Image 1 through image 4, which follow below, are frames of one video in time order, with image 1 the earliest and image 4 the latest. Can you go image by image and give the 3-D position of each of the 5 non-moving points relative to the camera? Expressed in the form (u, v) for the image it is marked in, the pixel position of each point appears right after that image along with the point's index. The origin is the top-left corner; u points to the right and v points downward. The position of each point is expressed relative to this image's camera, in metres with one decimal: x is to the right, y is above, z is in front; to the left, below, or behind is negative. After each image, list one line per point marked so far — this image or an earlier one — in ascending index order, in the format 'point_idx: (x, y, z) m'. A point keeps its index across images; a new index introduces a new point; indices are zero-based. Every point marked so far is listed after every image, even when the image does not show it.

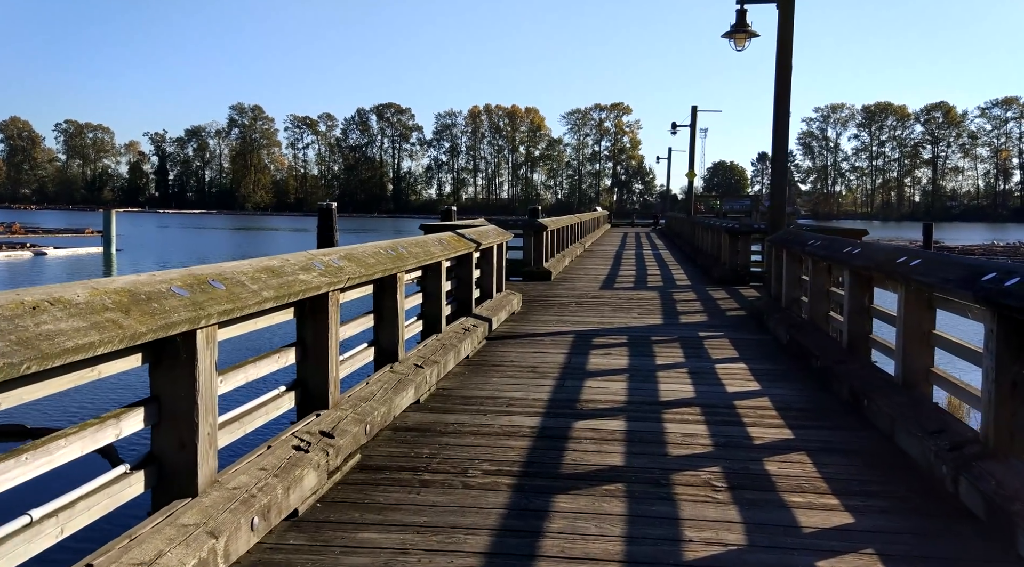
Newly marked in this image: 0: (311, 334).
0: (-0.8, -0.2, +3.7) m
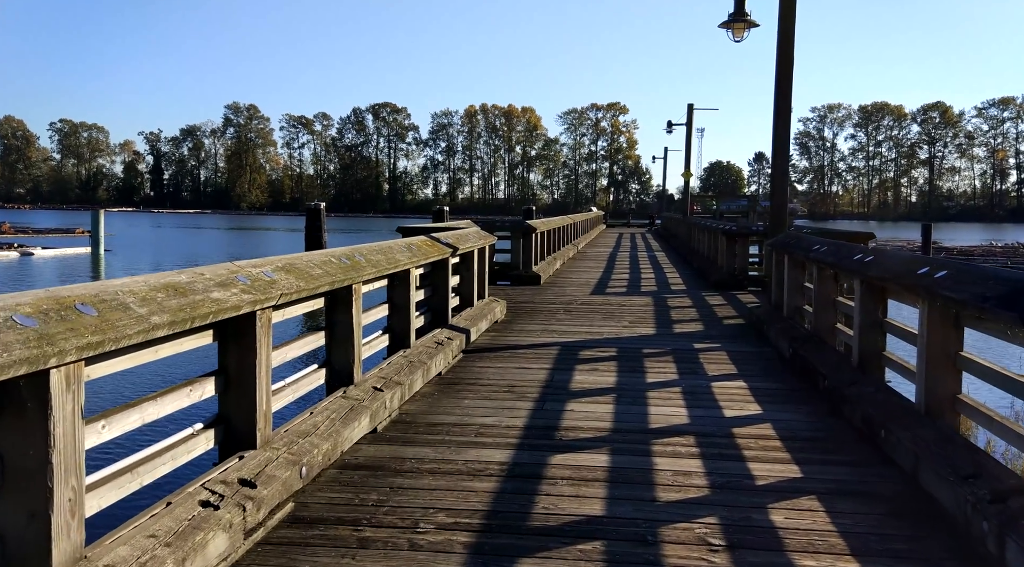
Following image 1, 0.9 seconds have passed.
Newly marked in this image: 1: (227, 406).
0: (-0.9, -0.3, +3.1) m
1: (-1.0, -0.4, +3.2) m
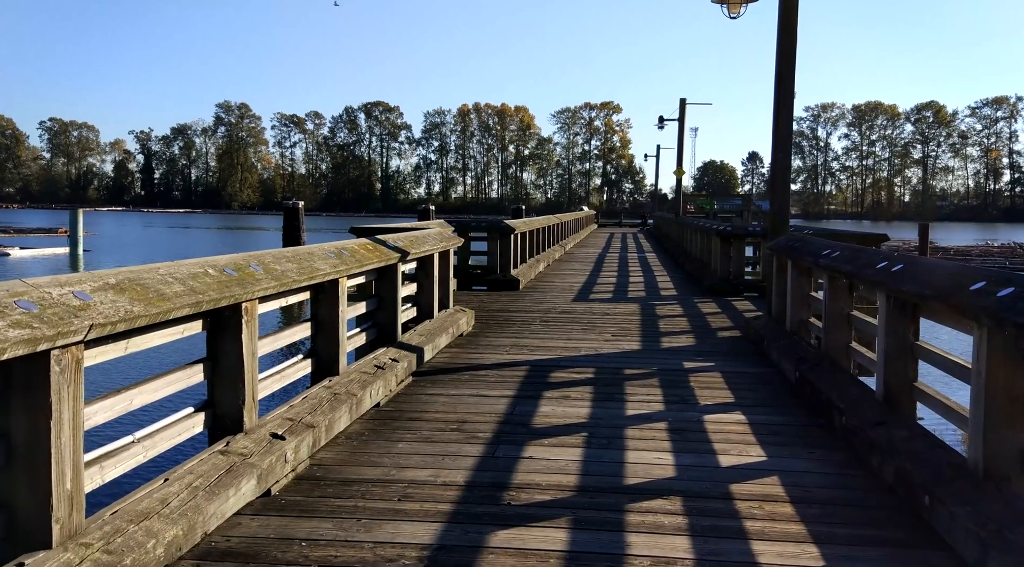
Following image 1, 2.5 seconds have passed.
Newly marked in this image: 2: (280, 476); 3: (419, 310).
0: (-1.2, -0.3, +2.2) m
1: (-1.2, -0.5, +2.2) m
2: (-0.8, -0.7, +3.3) m
3: (-0.7, -0.2, +6.7) m
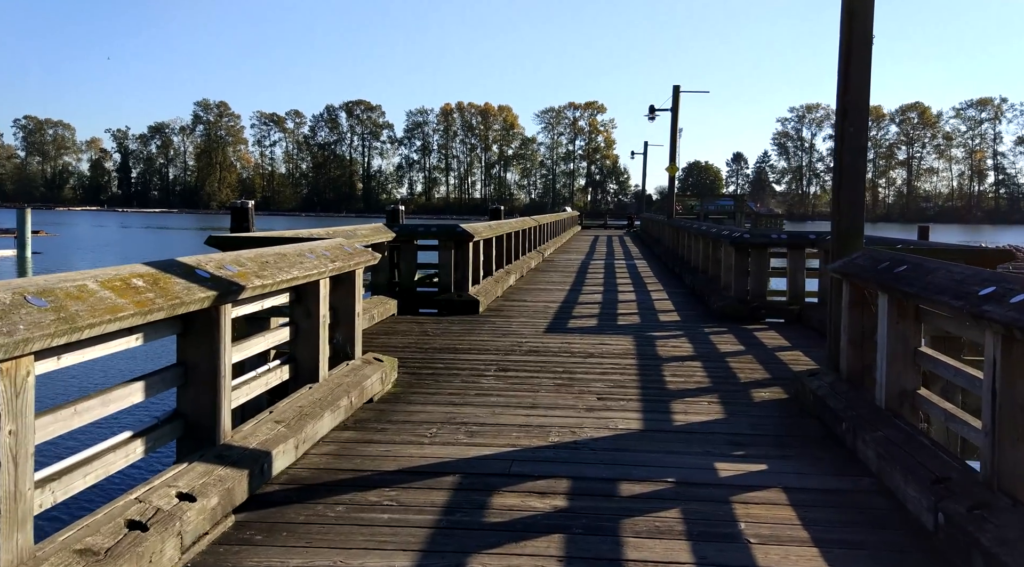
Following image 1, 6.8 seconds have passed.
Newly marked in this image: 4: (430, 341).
0: (-1.4, -0.5, -0.3) m
1: (-1.4, -0.7, -0.2) m
2: (-1.1, -0.9, +0.9) m
3: (-1.0, -0.4, +4.3) m
4: (-0.6, -0.4, +6.7) m
